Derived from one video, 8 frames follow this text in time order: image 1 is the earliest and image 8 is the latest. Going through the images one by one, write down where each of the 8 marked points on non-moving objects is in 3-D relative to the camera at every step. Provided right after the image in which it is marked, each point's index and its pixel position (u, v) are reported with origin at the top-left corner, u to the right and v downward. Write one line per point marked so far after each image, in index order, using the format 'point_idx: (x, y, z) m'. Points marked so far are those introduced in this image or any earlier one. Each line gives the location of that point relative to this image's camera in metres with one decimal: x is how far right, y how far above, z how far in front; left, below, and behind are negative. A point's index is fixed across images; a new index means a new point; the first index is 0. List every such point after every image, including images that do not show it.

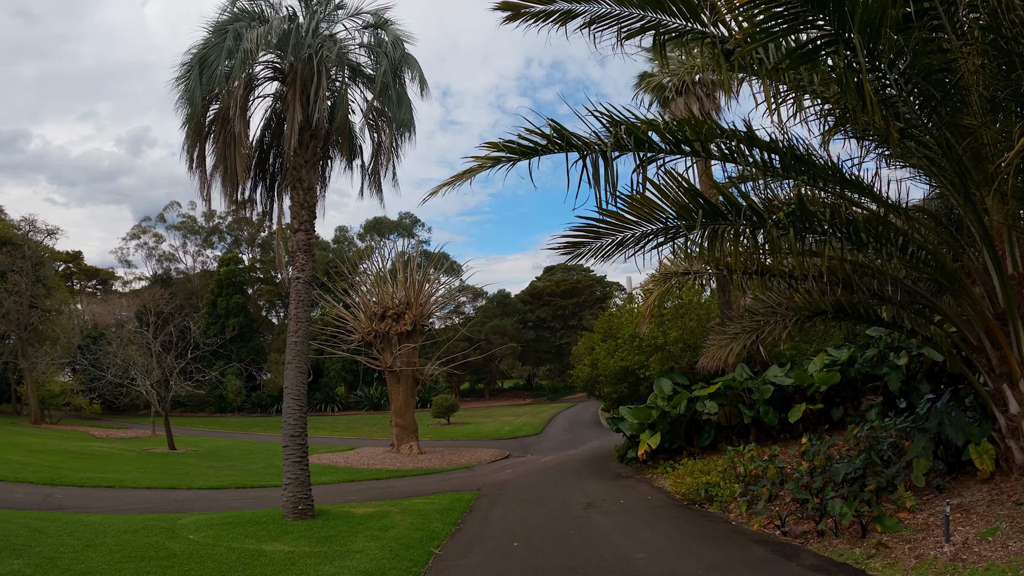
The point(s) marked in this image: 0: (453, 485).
0: (-1.2, -4.0, +11.8) m
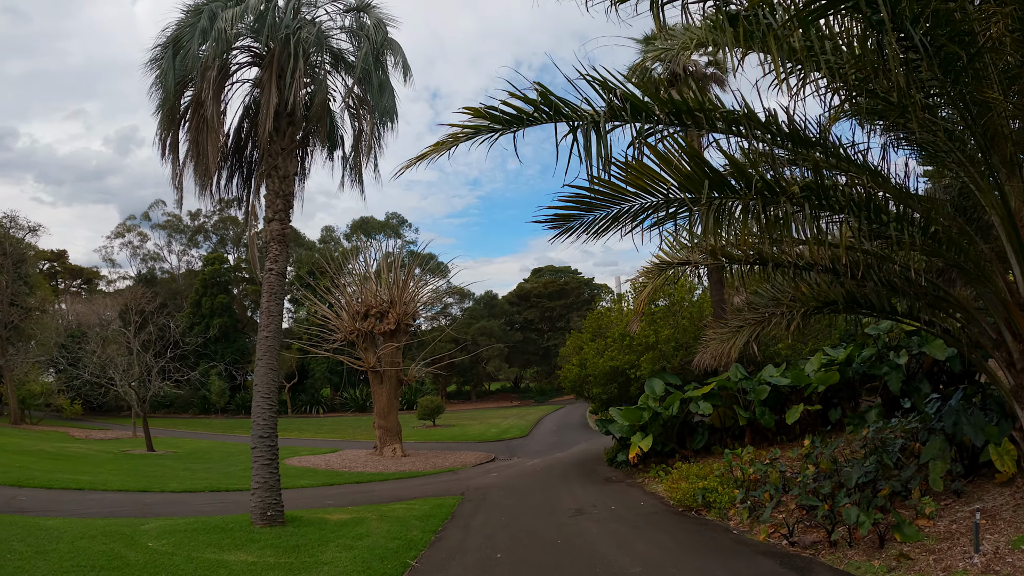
0: (-1.5, -3.9, +11.3) m
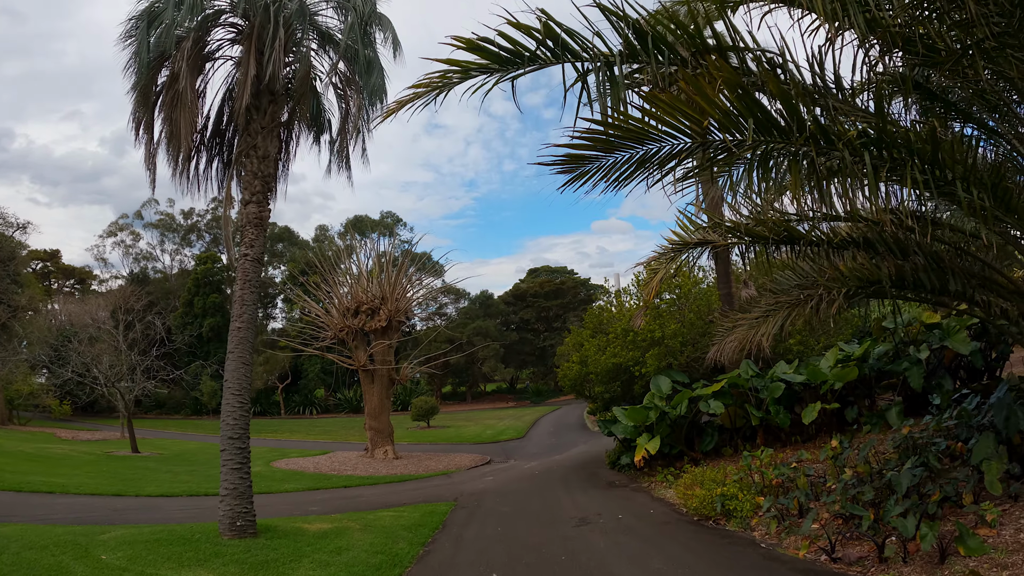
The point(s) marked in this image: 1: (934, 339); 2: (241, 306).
0: (-1.5, -3.8, +10.6) m
1: (+7.2, -0.9, +9.9) m
2: (-3.6, -0.2, +7.7) m
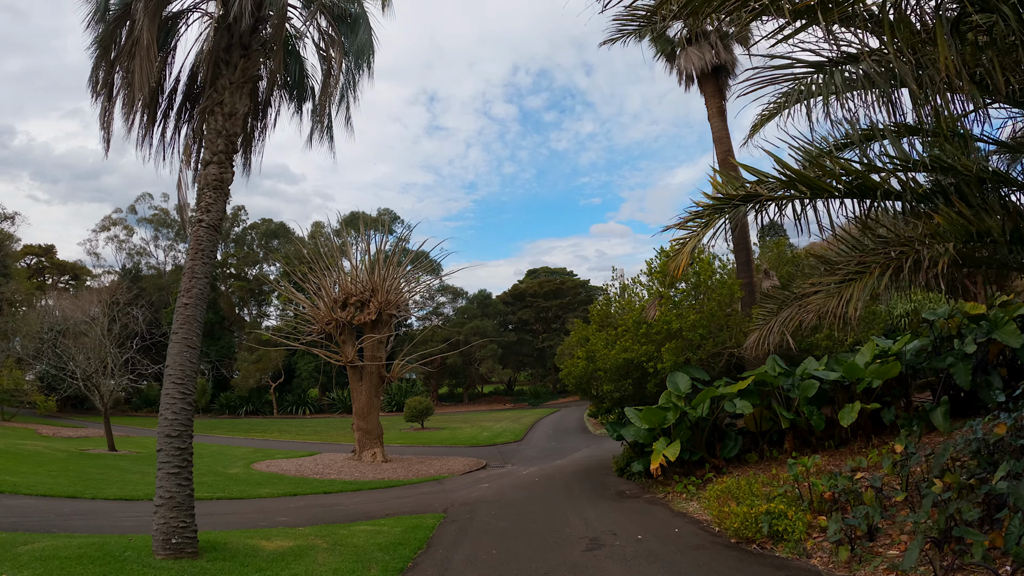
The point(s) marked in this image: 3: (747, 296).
0: (-1.6, -3.5, +9.4) m
1: (+7.2, -0.7, +8.7) m
2: (-3.6, +0.1, +6.5) m
3: (+4.3, -0.1, +10.9) m
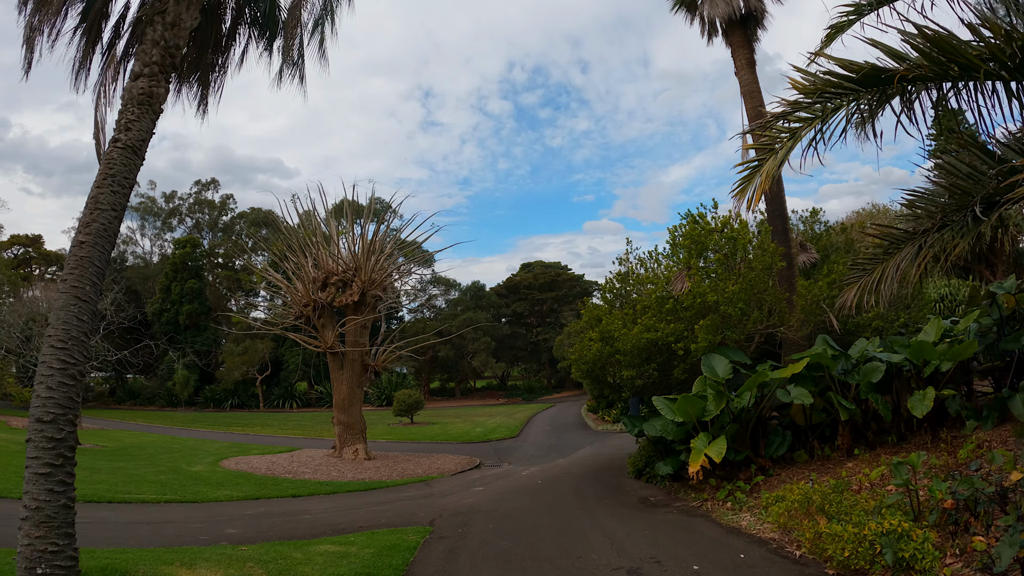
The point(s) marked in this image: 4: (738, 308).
0: (-1.6, -3.0, +7.8) m
1: (+7.3, -0.3, +7.2) m
2: (-3.5, +0.6, +4.8) m
3: (+4.3, +0.3, +9.3) m
4: (+3.2, -0.3, +8.2) m
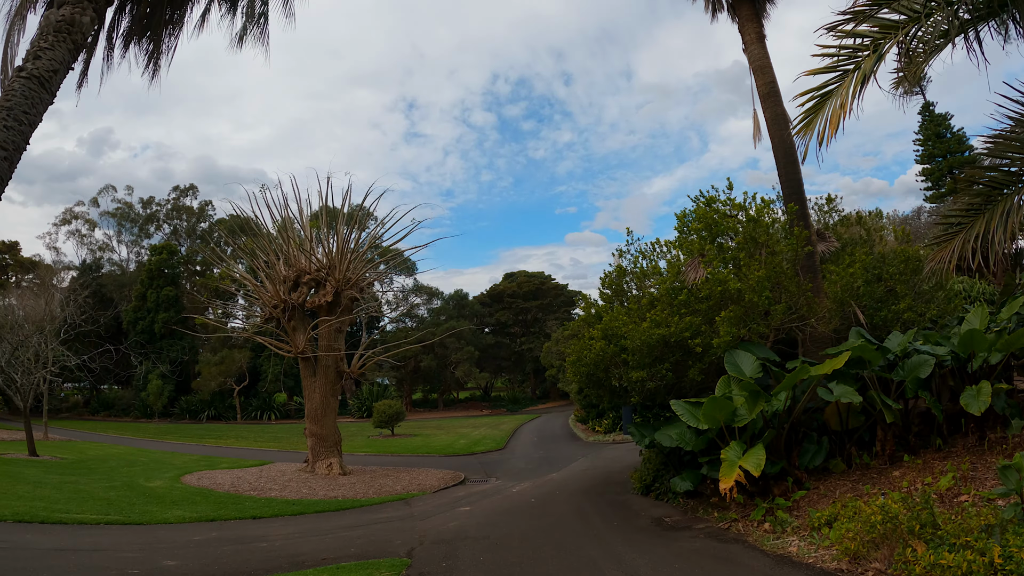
0: (-1.7, -2.8, +6.6) m
1: (+7.2, -0.1, +6.4) m
2: (-3.5, +0.8, +3.6) m
3: (+4.2, +0.4, +8.4) m
4: (+3.1, -0.2, +7.2) m
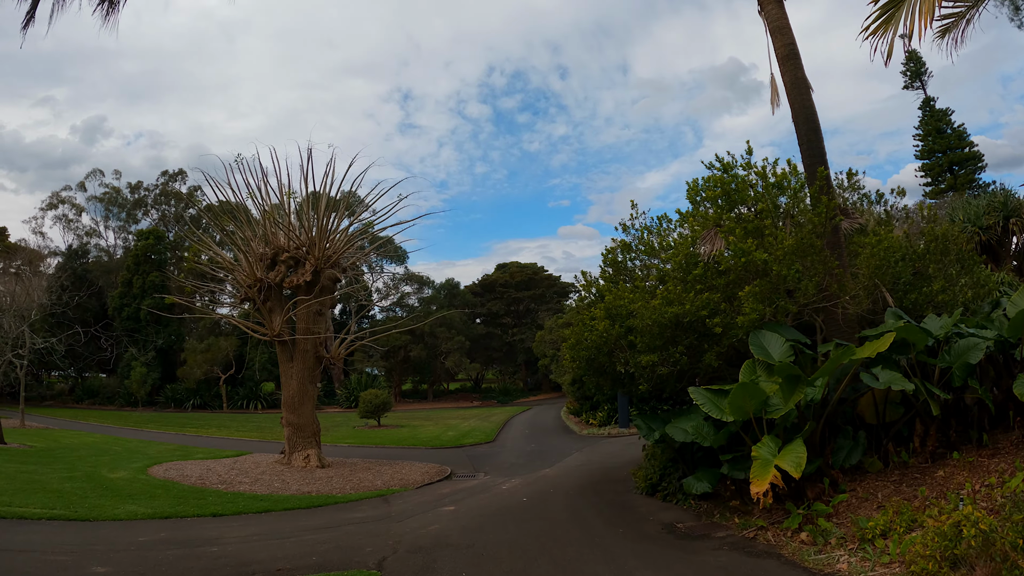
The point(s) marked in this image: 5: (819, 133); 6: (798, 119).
0: (-1.8, -2.5, +5.7) m
1: (+7.1, +0.1, +5.5) m
2: (-3.5, +1.1, +2.7) m
3: (+4.1, +0.7, +7.5) m
4: (+3.0, +0.1, +6.3) m
5: (+4.7, +2.4, +8.9) m
6: (+4.5, +2.6, +9.1) m
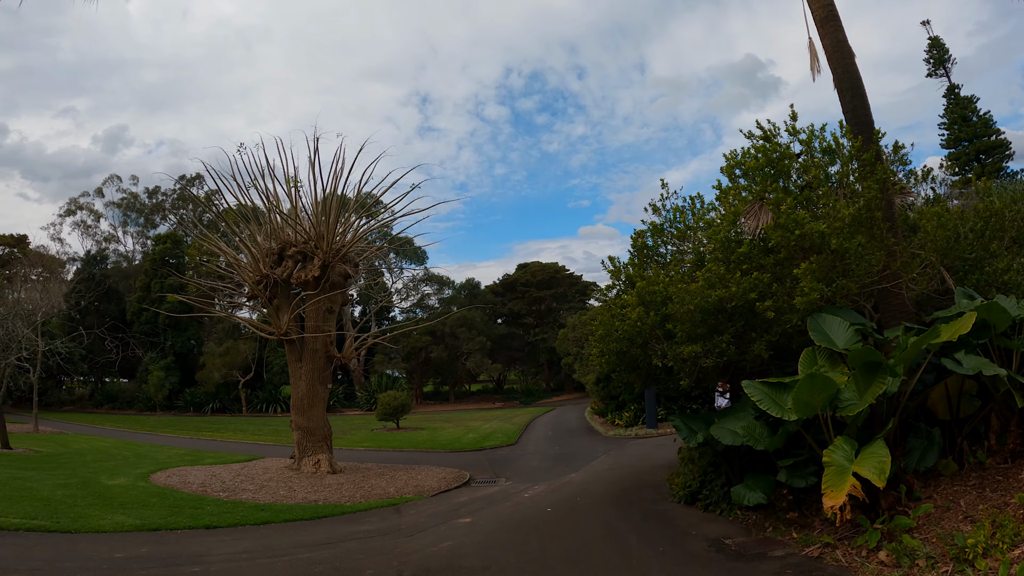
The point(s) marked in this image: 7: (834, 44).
0: (-1.6, -2.4, +5.0) m
1: (+7.3, +0.4, +4.5) m
2: (-3.5, +1.2, +2.0) m
3: (+4.3, +0.9, +6.6) m
4: (+3.2, +0.3, +5.5) m
5: (+4.9, +2.6, +8.0) m
6: (+4.7, +2.9, +8.2) m
7: (+4.7, +3.5, +8.3) m
